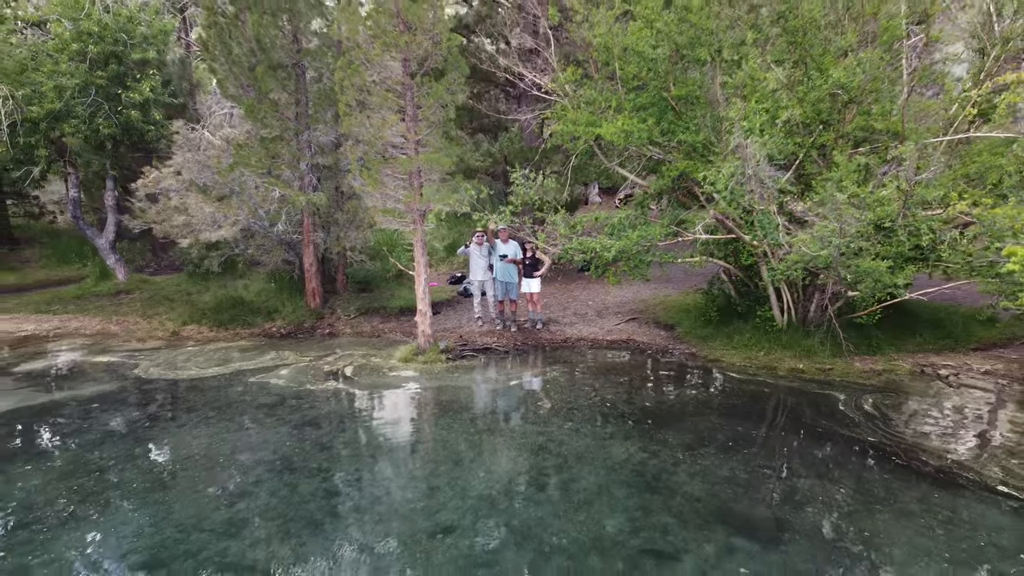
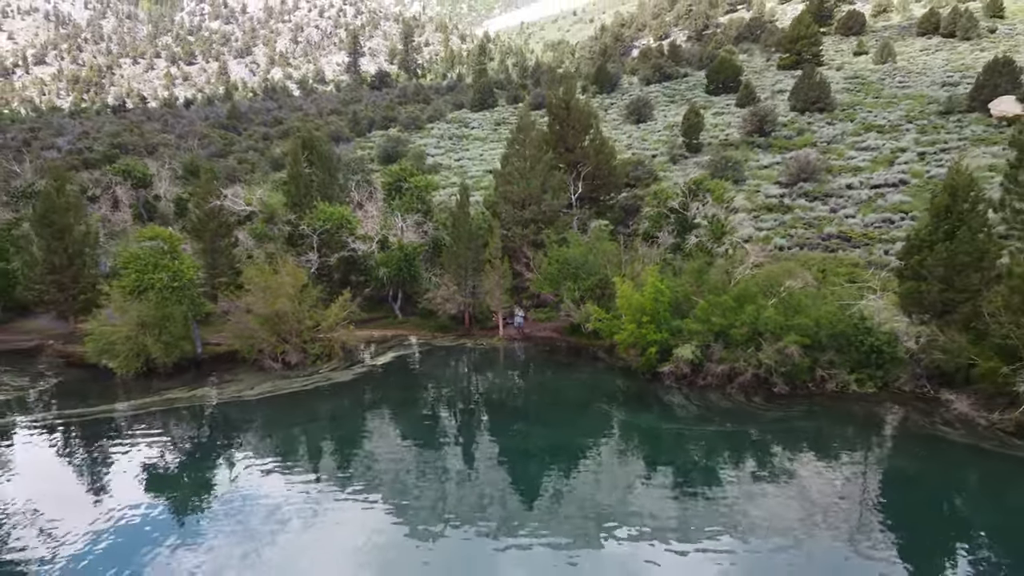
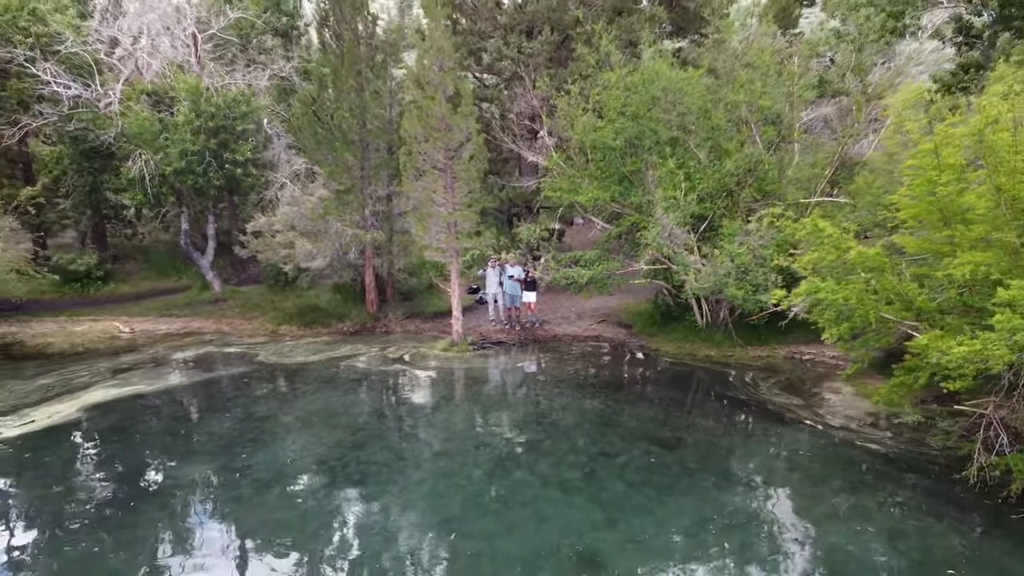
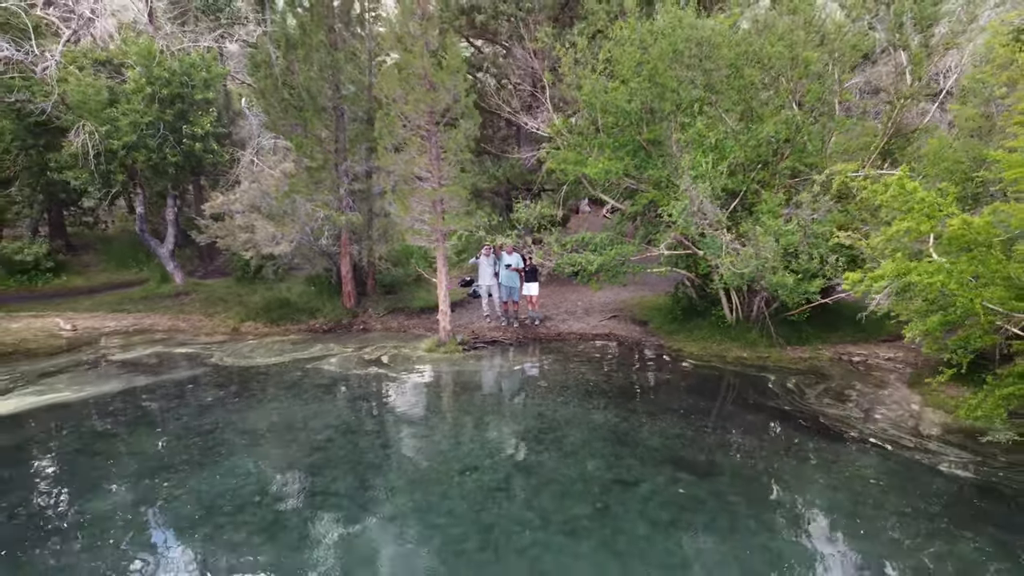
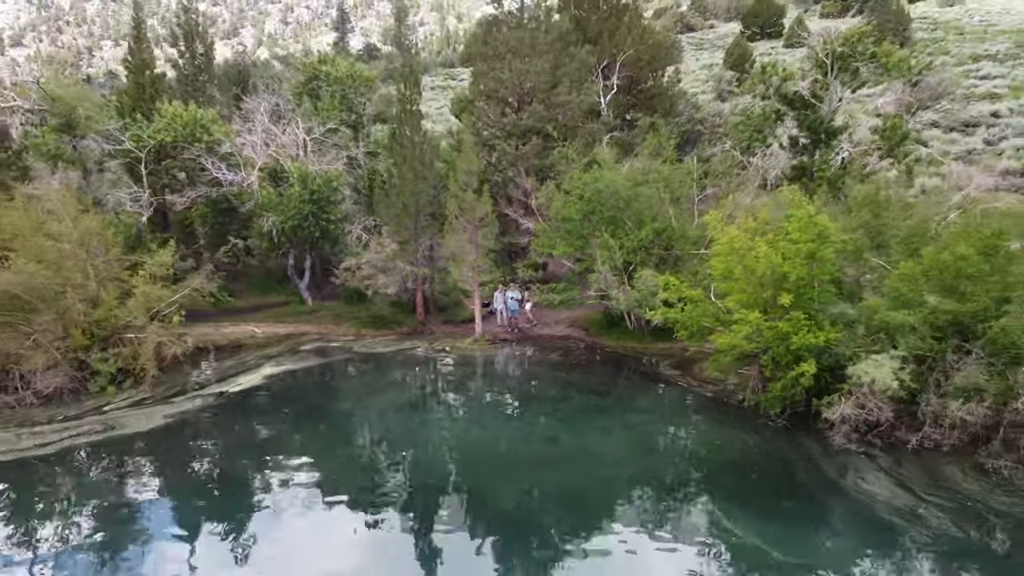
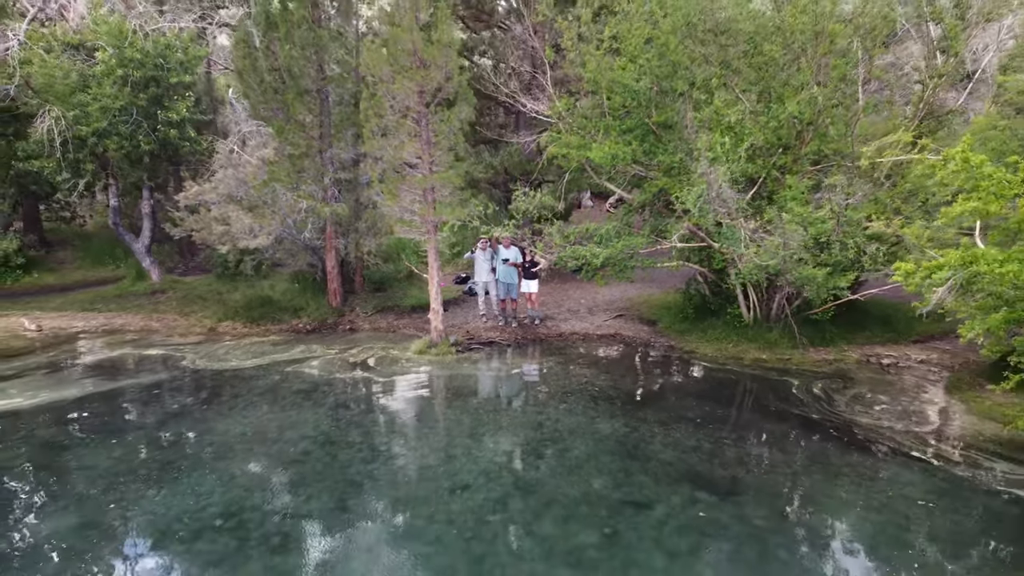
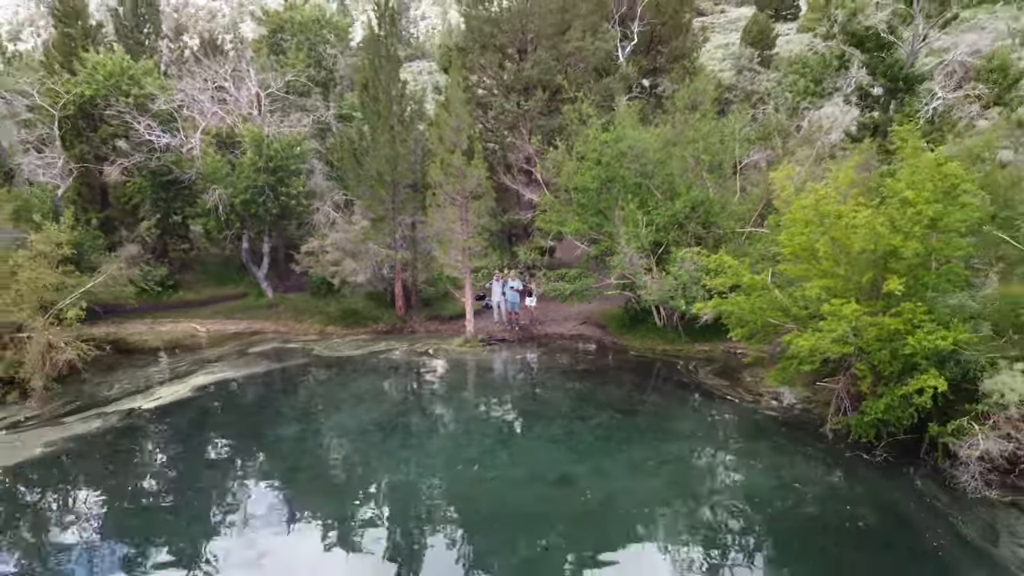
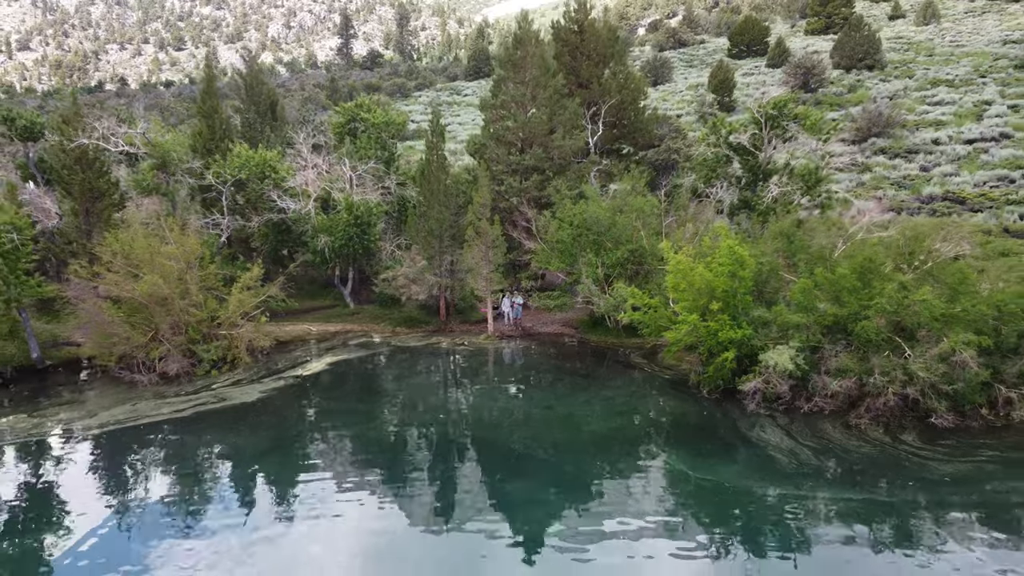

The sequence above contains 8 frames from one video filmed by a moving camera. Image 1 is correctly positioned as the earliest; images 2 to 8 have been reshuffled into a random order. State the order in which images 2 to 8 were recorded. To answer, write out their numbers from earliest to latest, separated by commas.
6, 4, 3, 7, 5, 8, 2
